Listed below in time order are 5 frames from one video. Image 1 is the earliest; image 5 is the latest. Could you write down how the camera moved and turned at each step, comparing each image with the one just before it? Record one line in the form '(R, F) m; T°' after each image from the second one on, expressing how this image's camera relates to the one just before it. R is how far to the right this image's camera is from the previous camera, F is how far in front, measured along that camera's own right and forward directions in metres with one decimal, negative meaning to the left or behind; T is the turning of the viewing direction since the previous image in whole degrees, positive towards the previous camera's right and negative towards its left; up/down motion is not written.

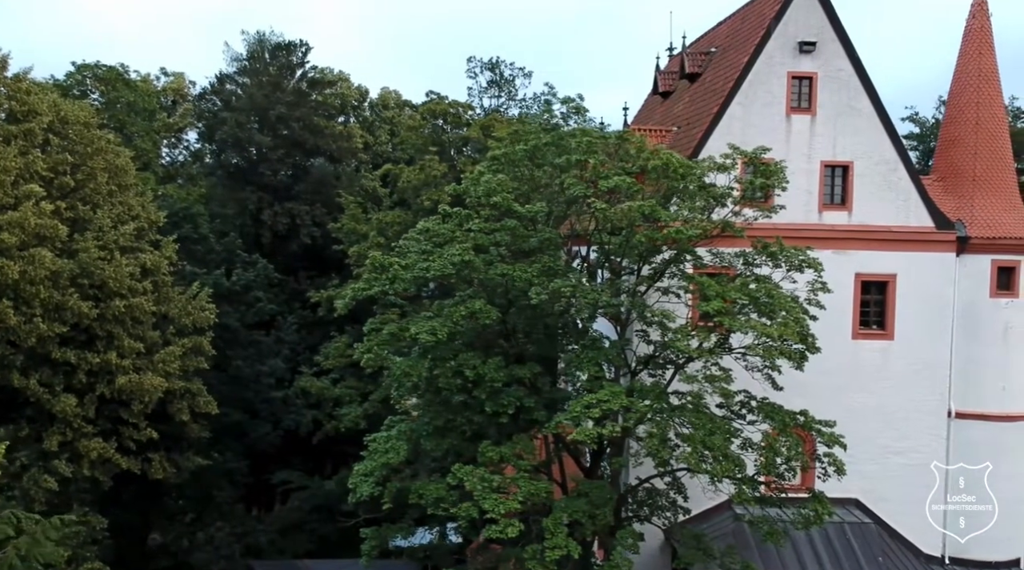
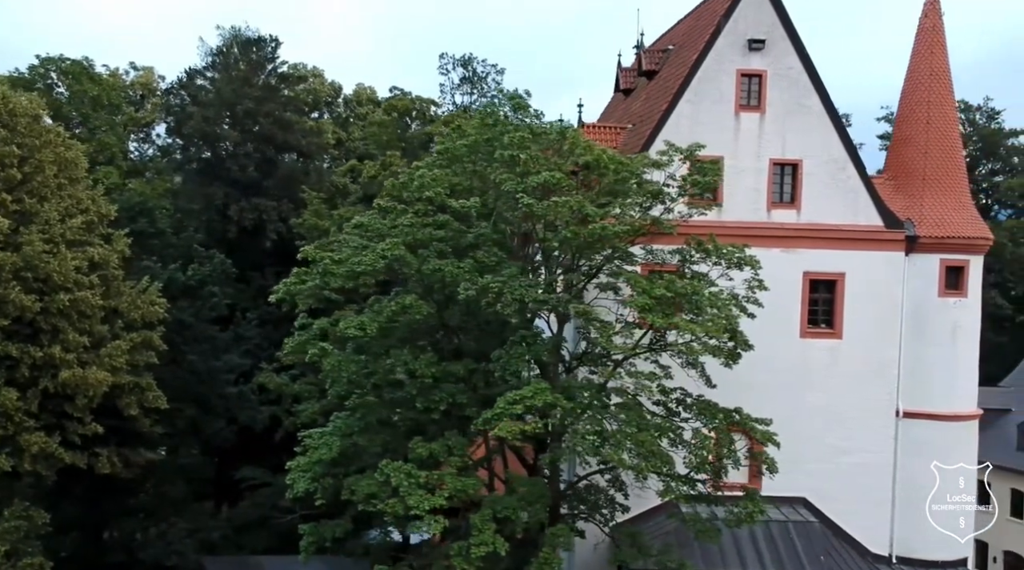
(+0.9, +0.1) m; 0°
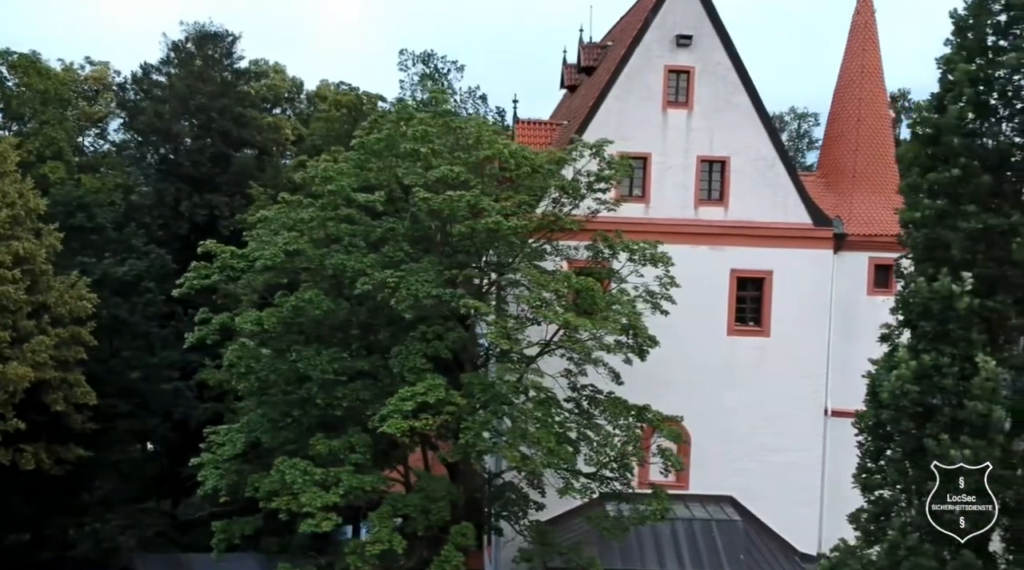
(+1.4, +0.1) m; 0°
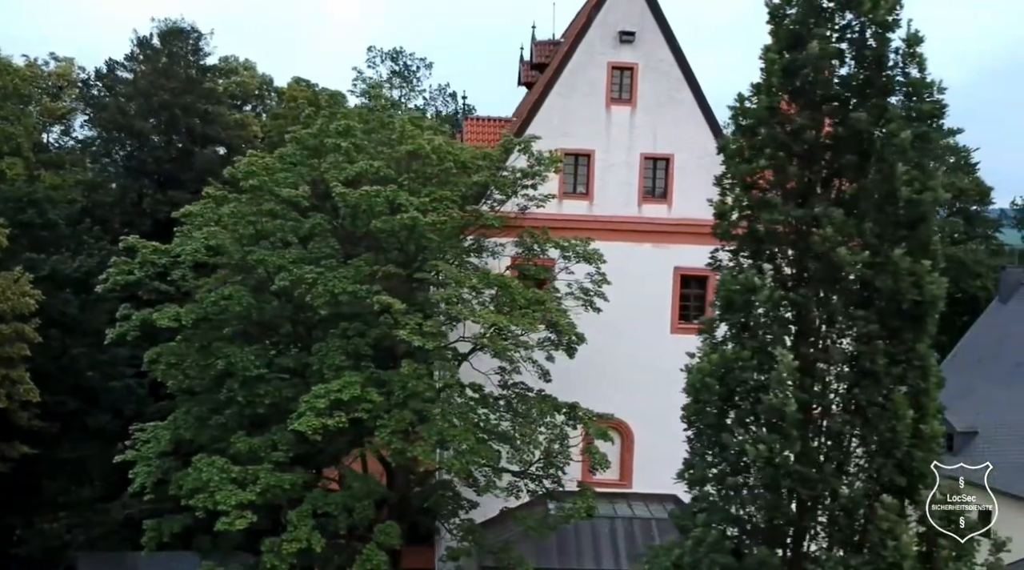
(+1.0, +0.1) m; 0°
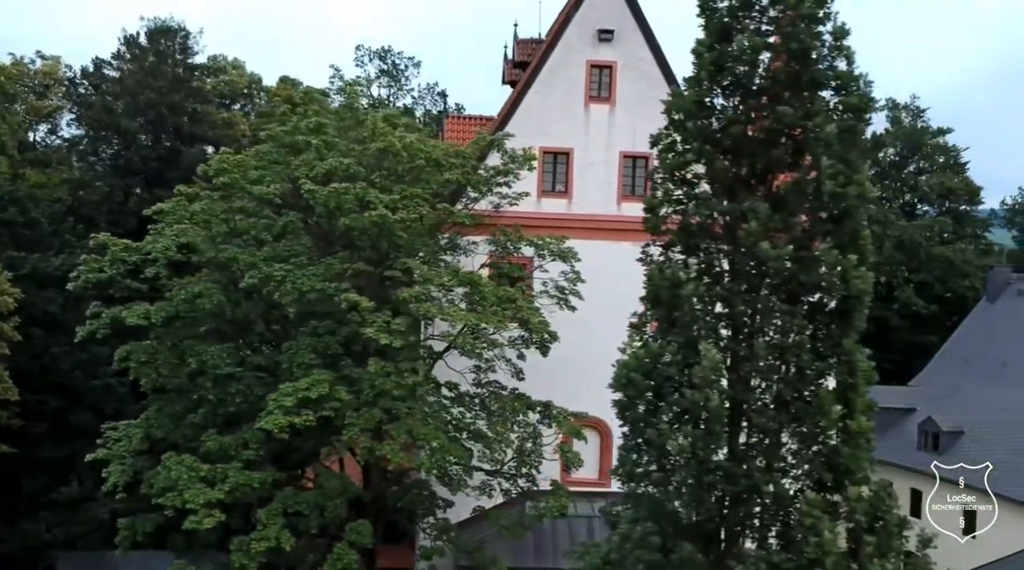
(+0.4, 0.0) m; 0°
